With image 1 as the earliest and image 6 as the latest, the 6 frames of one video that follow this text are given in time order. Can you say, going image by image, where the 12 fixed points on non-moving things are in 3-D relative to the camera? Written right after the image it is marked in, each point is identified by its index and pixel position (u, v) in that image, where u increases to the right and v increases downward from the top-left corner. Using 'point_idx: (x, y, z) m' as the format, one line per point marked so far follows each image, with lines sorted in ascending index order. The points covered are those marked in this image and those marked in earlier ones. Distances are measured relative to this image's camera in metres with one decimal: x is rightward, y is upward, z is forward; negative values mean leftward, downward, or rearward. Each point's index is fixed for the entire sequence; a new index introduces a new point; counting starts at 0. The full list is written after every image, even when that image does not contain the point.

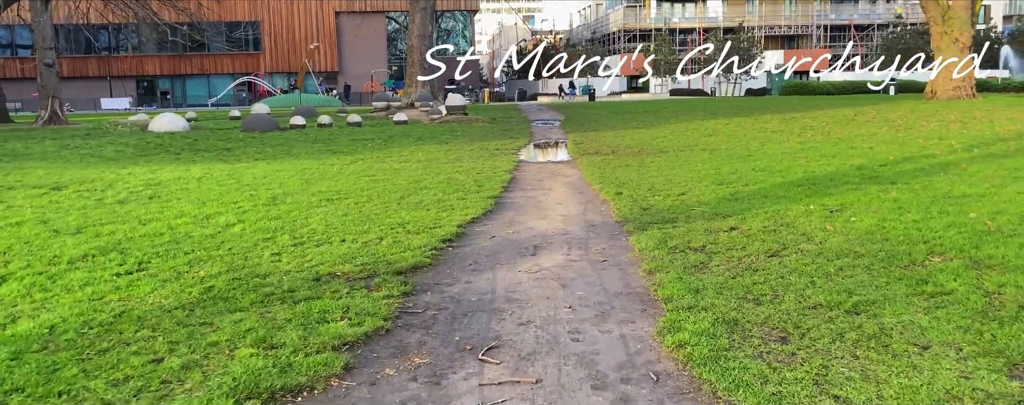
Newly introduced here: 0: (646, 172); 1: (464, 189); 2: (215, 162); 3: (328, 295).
0: (+2.0, +0.5, +12.2) m
1: (-0.6, +0.2, +10.4) m
2: (-5.5, +0.8, +15.4) m
3: (-1.1, -0.6, +5.0) m
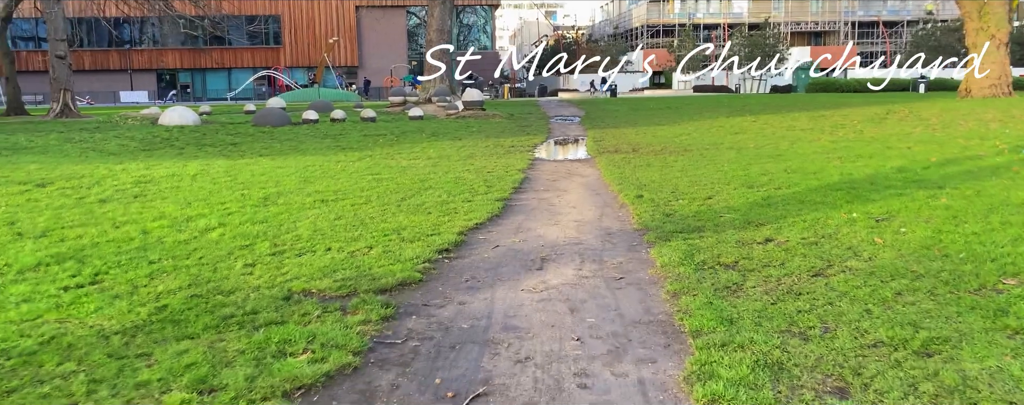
0: (+2.2, +0.4, +11.4) m
1: (-0.5, +0.1, +9.6) m
2: (-5.2, +0.8, +14.7) m
3: (-1.1, -0.6, +4.3) m
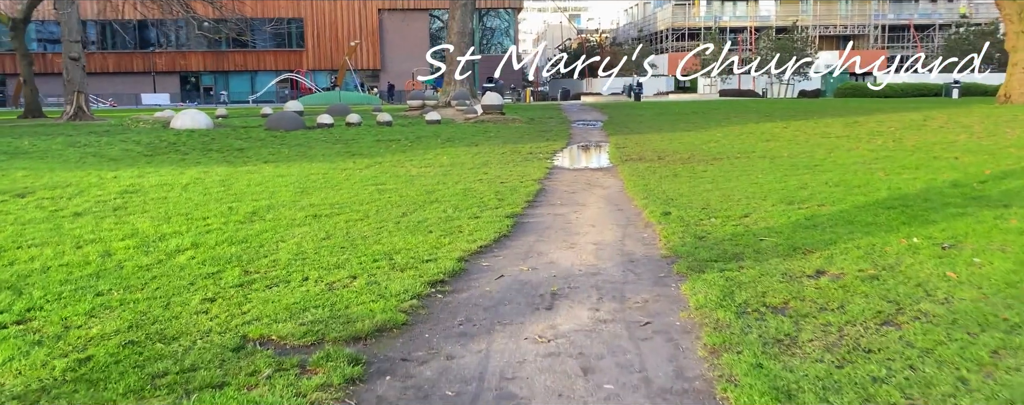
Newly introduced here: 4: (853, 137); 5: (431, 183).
0: (+2.4, +0.2, +10.4) m
1: (-0.3, 0.0, +8.8) m
2: (-5.0, +0.6, +14.0) m
3: (-1.1, -0.8, +3.4) m
4: (+7.9, +1.5, +19.1) m
5: (-1.1, +0.3, +10.8) m
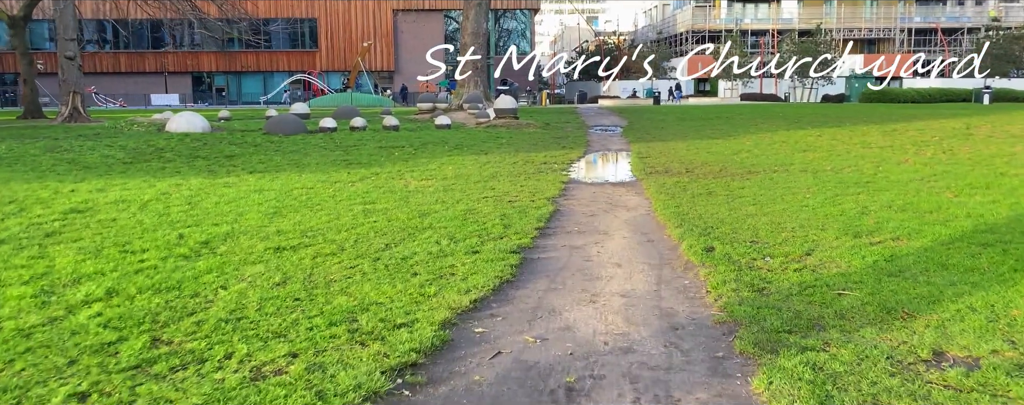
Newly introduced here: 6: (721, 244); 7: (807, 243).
0: (+2.5, -0.1, +8.9) m
1: (-0.3, -0.3, +7.3) m
2: (-4.8, +0.4, +12.6) m
3: (-1.2, -1.0, +2.0) m
4: (+8.2, +1.2, +17.5) m
5: (-1.0, 0.0, +9.4) m
6: (+1.7, -0.3, +6.7) m
7: (+2.4, -0.3, +6.7) m
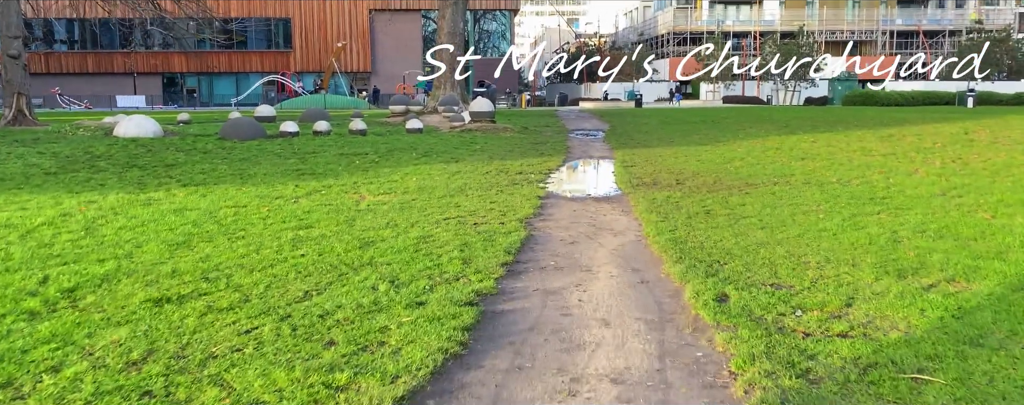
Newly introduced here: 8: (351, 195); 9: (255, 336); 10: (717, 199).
0: (+2.1, -0.3, +7.5) m
1: (-0.6, -0.5, +5.8) m
2: (-5.2, +0.2, +11.1) m
3: (-1.3, -1.2, +0.5) m
4: (+7.7, +0.9, +16.2) m
5: (-1.3, -0.2, +7.9) m
6: (+1.4, -0.6, +5.2) m
7: (+2.1, -0.6, +5.3) m
8: (-2.1, +0.1, +10.6) m
9: (-1.3, -0.7, +4.3) m
10: (+2.5, 0.0, +10.0) m
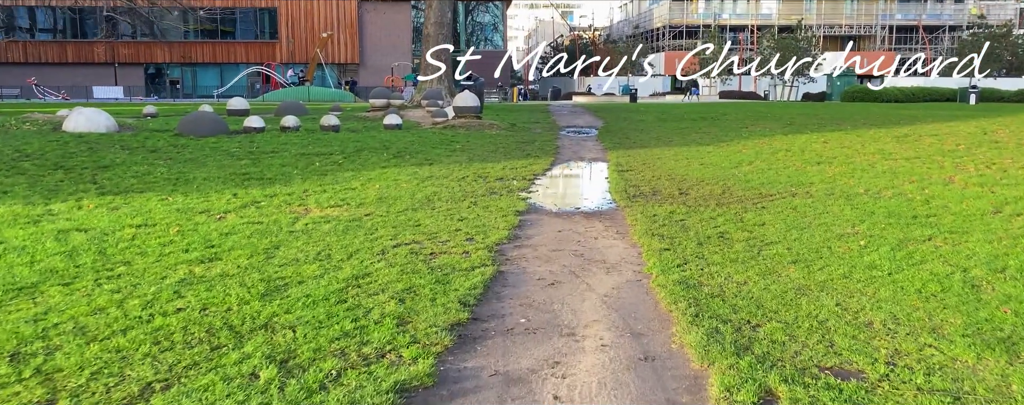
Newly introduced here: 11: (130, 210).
0: (+1.9, -0.5, +5.9) m
1: (-0.8, -0.7, +4.2) m
2: (-5.5, +0.1, +9.3) m
3: (-1.6, -1.4, -1.2) m
4: (+7.3, +0.8, +14.5) m
5: (-1.6, -0.4, +6.2) m
6: (+1.2, -0.8, +3.6) m
7: (+1.9, -0.8, +3.7) m
8: (-2.4, -0.1, +8.9) m
9: (-1.6, -0.9, +2.6) m
10: (+2.2, -0.2, +8.4) m
11: (-4.0, -0.1, +8.5) m
